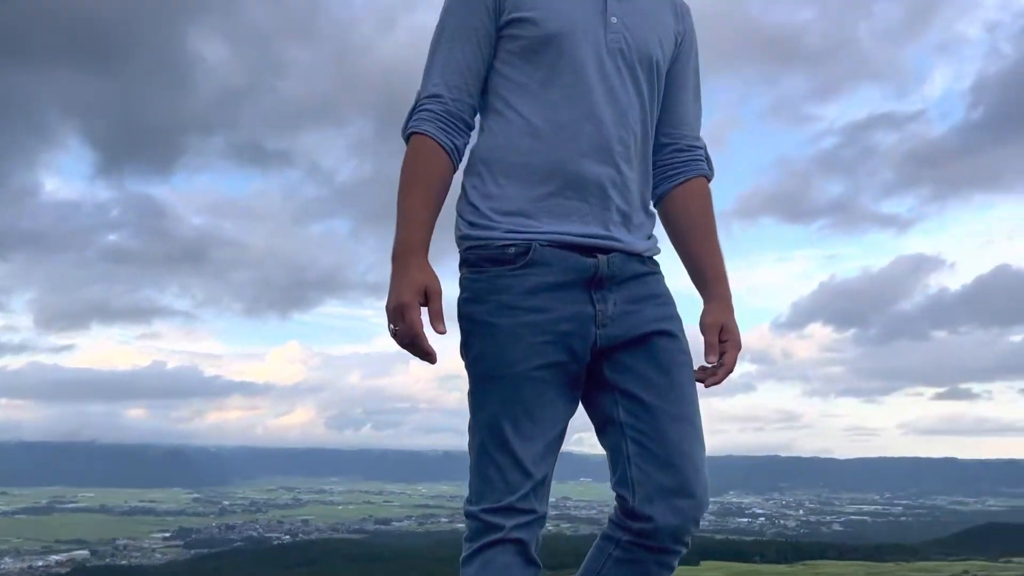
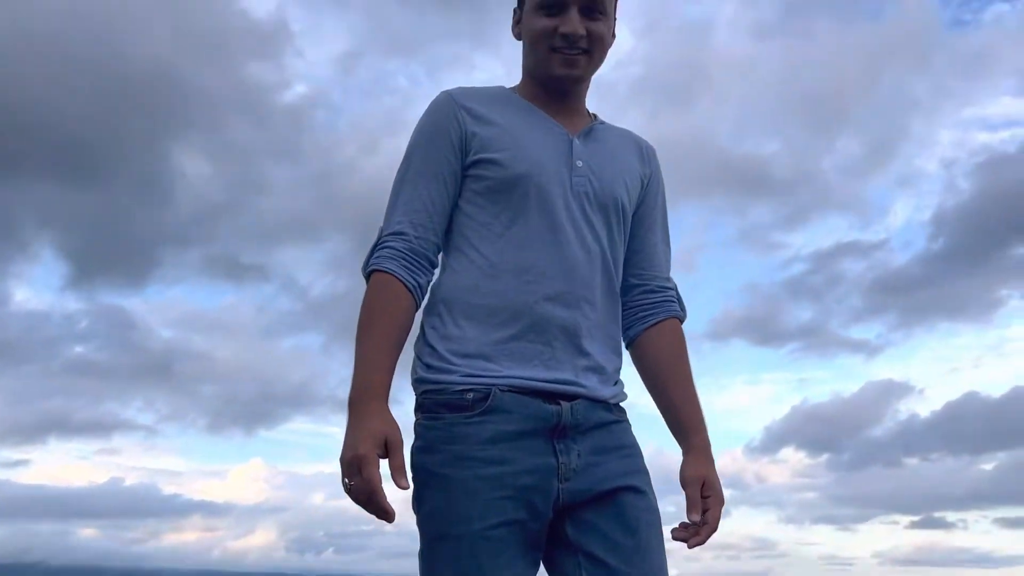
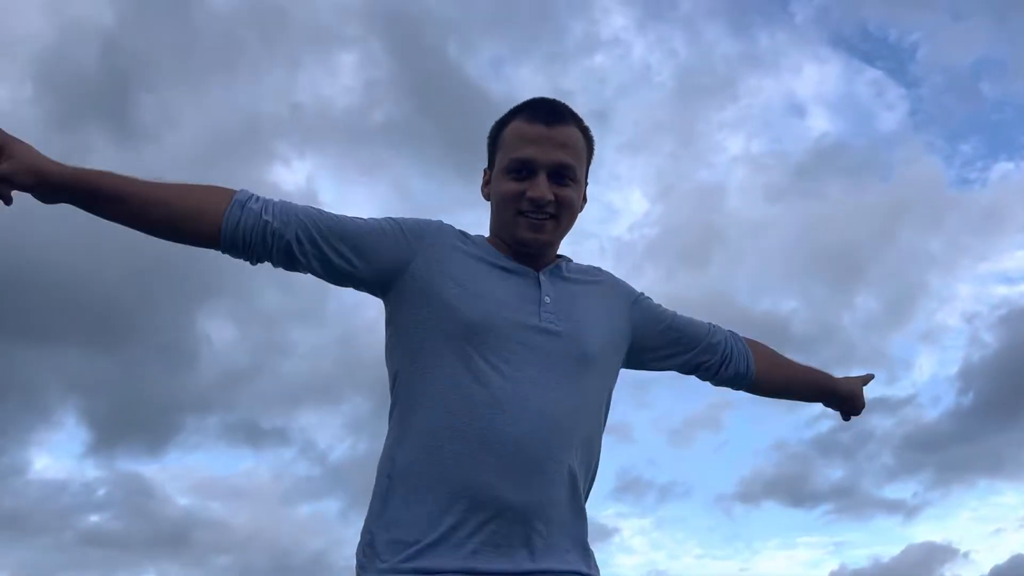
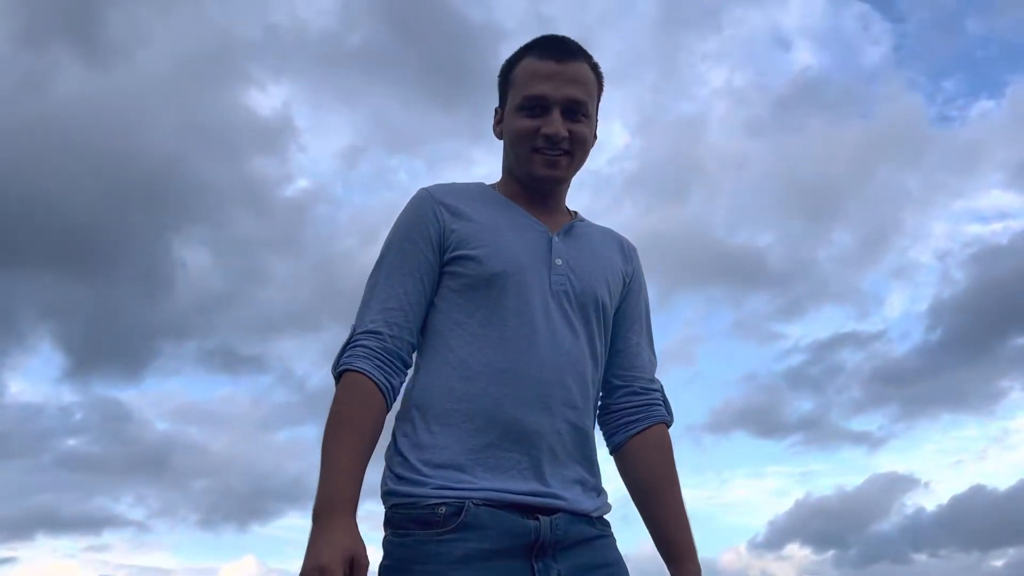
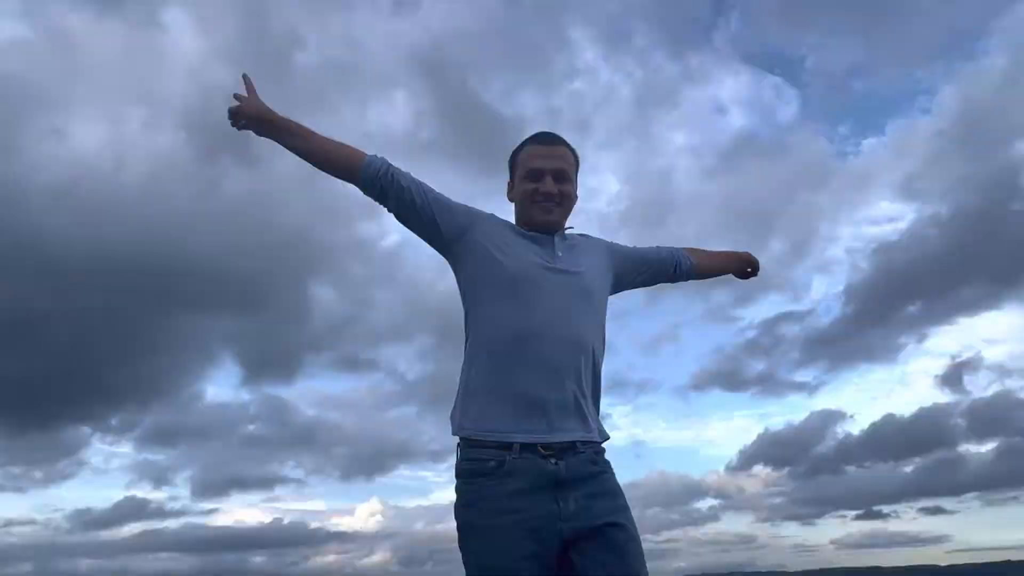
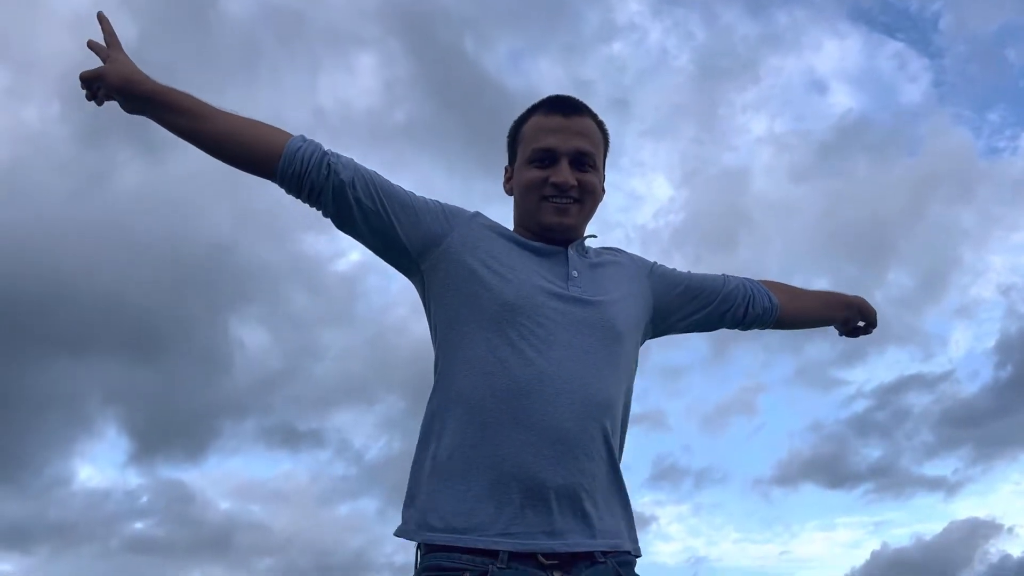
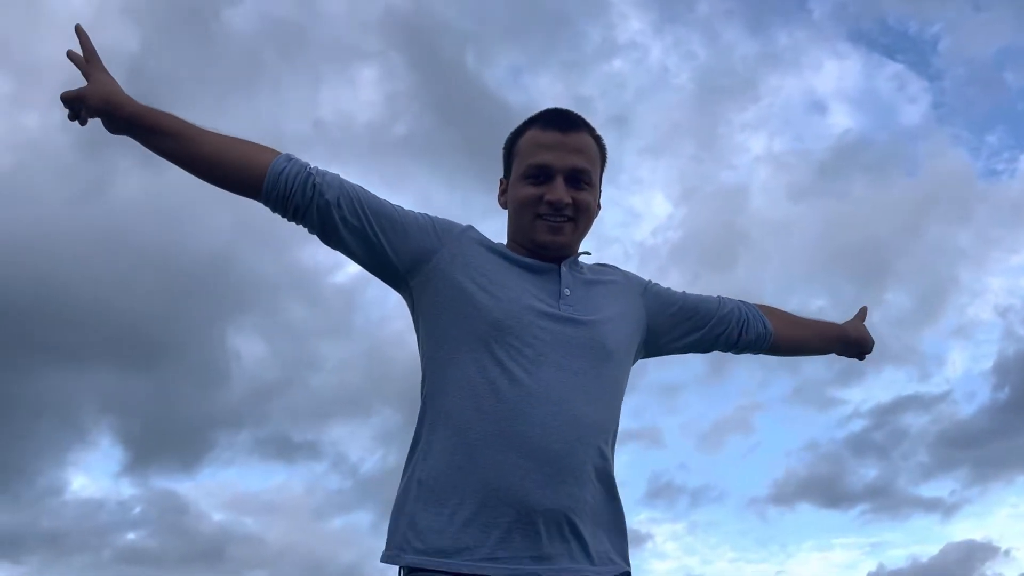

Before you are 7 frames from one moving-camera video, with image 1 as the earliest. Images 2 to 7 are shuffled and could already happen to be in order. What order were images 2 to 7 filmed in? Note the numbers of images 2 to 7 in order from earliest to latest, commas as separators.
2, 4, 3, 7, 6, 5
